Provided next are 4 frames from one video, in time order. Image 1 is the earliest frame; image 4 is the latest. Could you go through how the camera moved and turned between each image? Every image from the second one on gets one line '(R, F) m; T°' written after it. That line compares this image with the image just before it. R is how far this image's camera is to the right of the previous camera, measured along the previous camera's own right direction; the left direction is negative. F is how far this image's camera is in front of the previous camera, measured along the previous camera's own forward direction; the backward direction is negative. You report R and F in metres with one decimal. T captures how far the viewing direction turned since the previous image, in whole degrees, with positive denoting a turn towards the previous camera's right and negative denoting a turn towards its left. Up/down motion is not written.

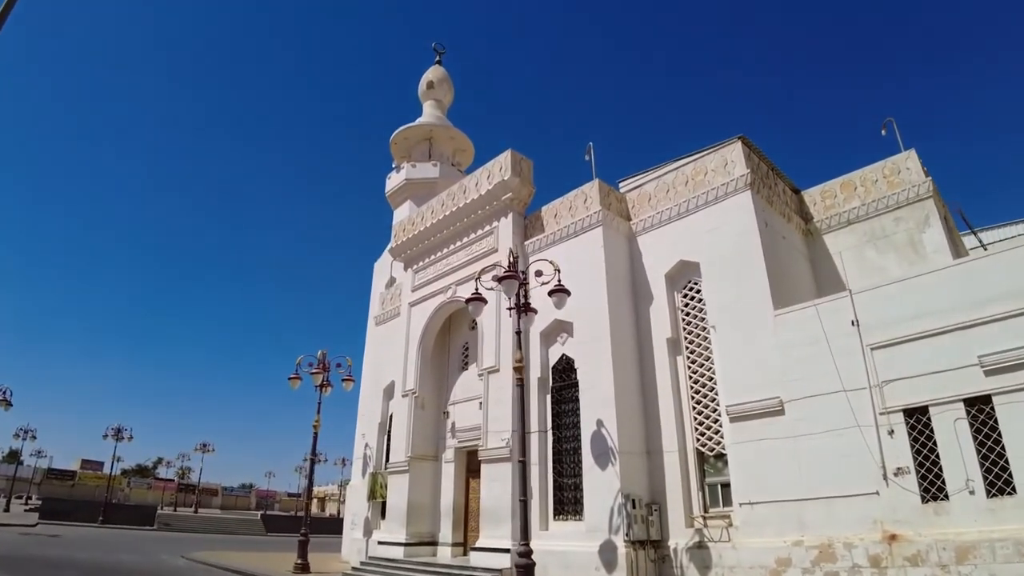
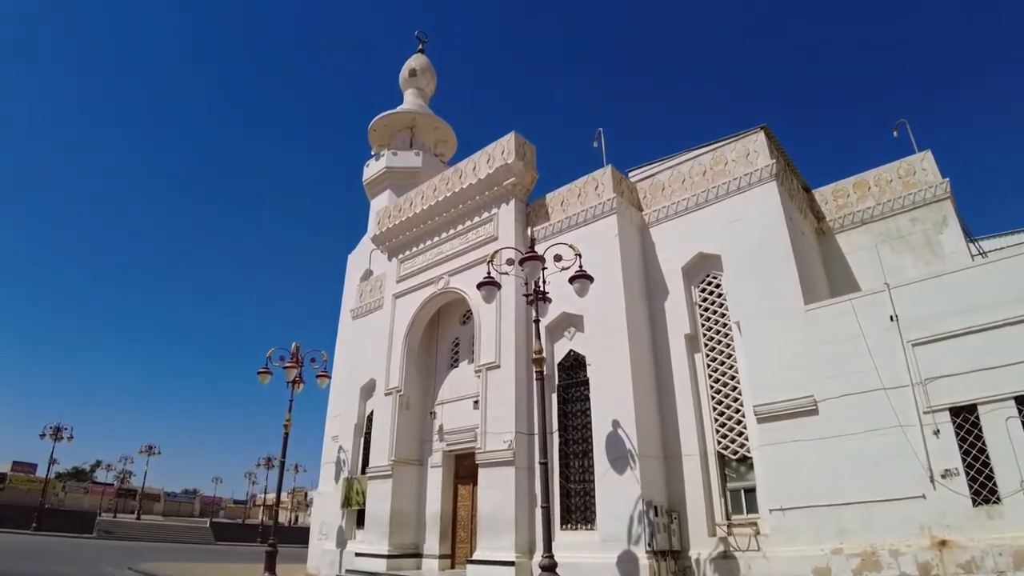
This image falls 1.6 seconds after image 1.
(-0.9, +0.8) m; +5°
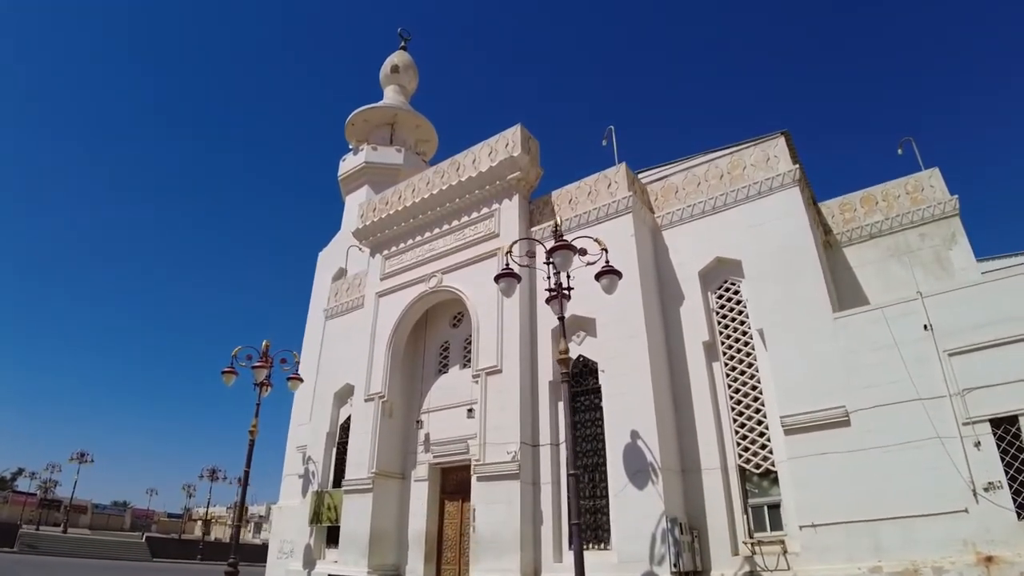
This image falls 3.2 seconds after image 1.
(-0.9, +0.7) m; +5°
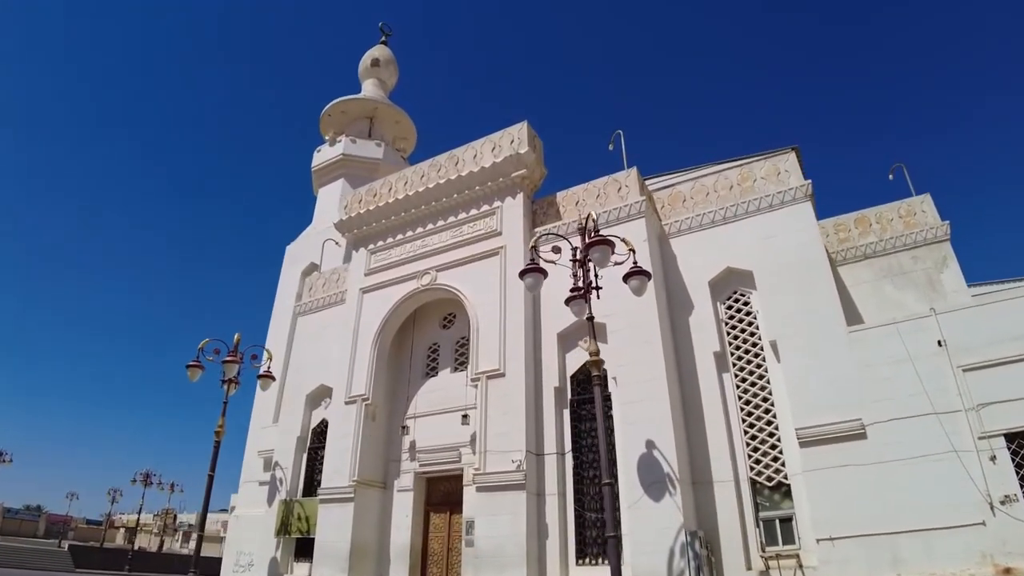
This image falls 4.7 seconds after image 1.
(-1.0, +0.5) m; +6°
